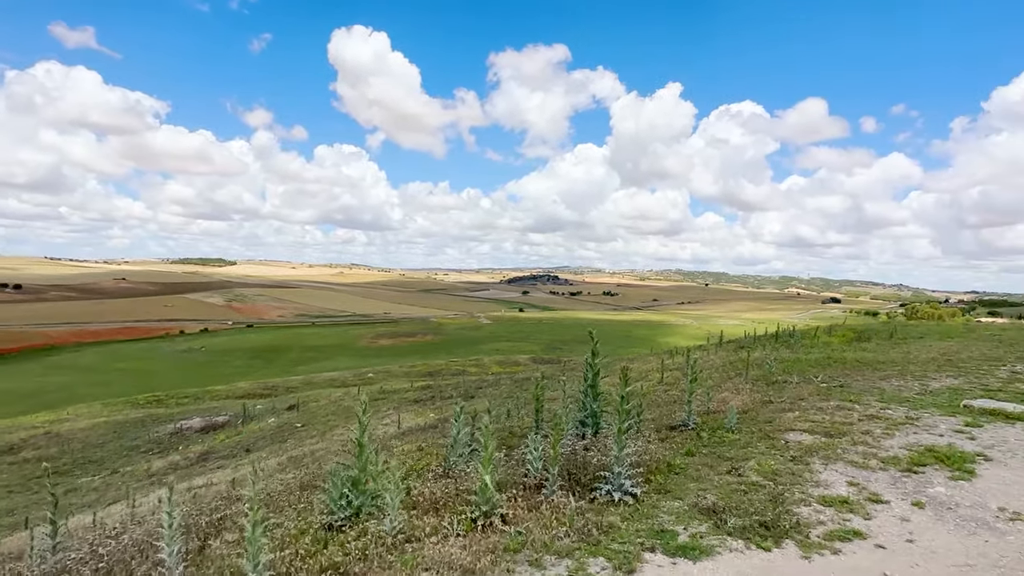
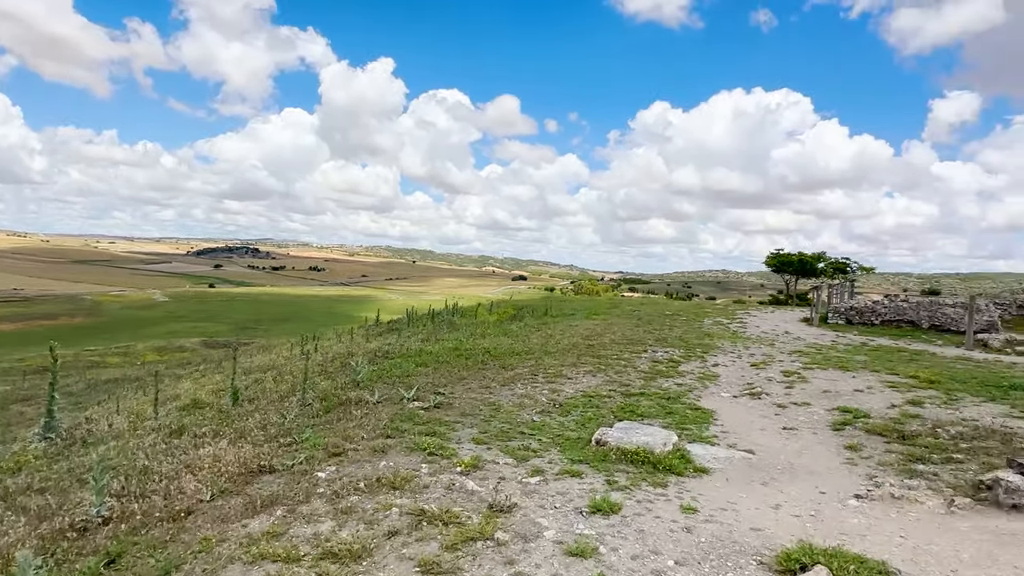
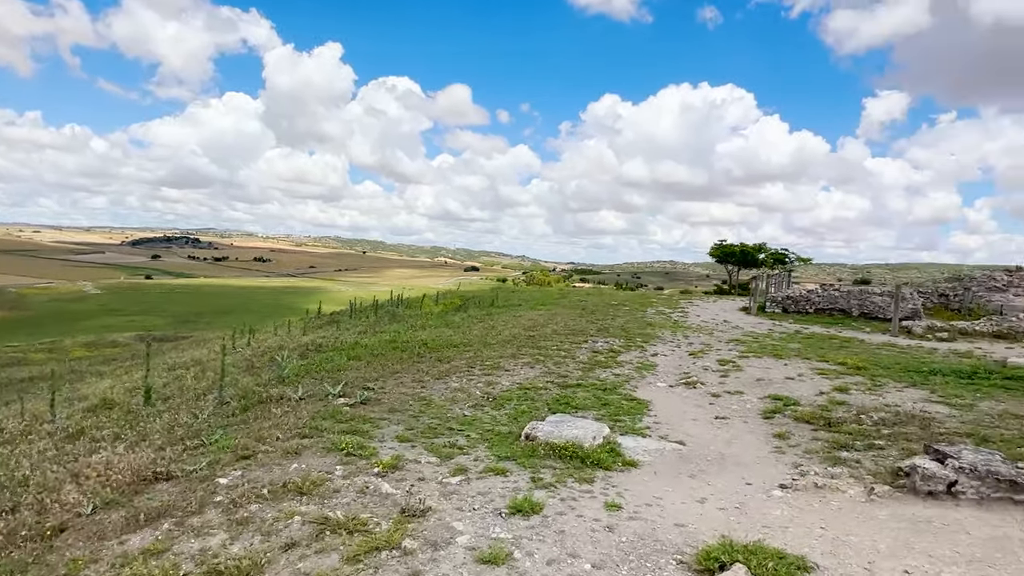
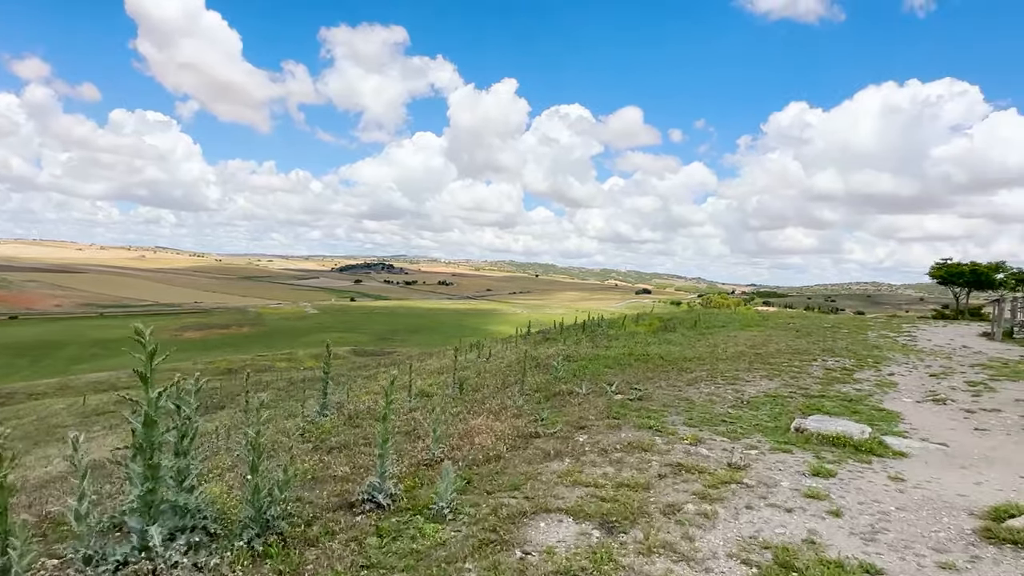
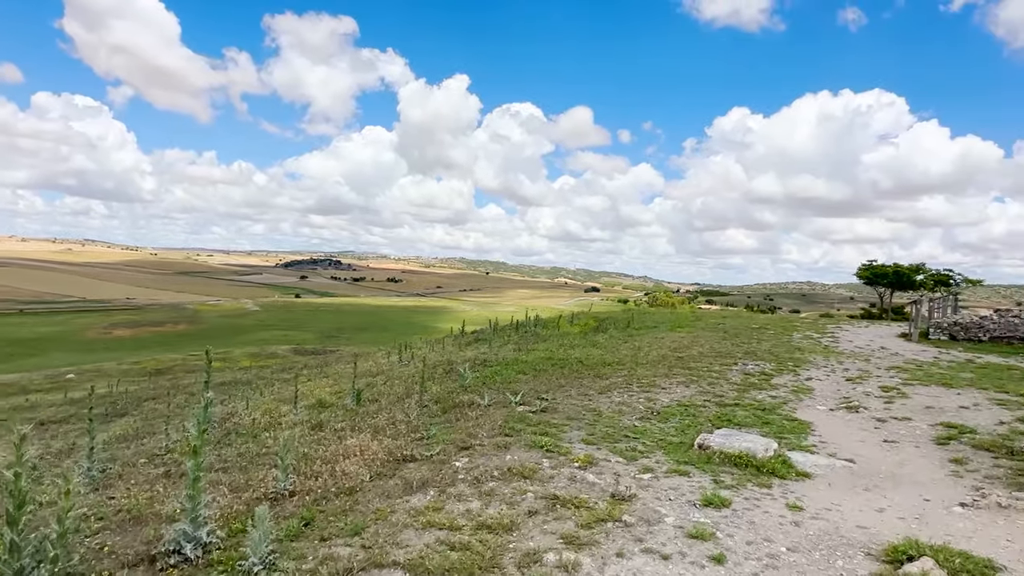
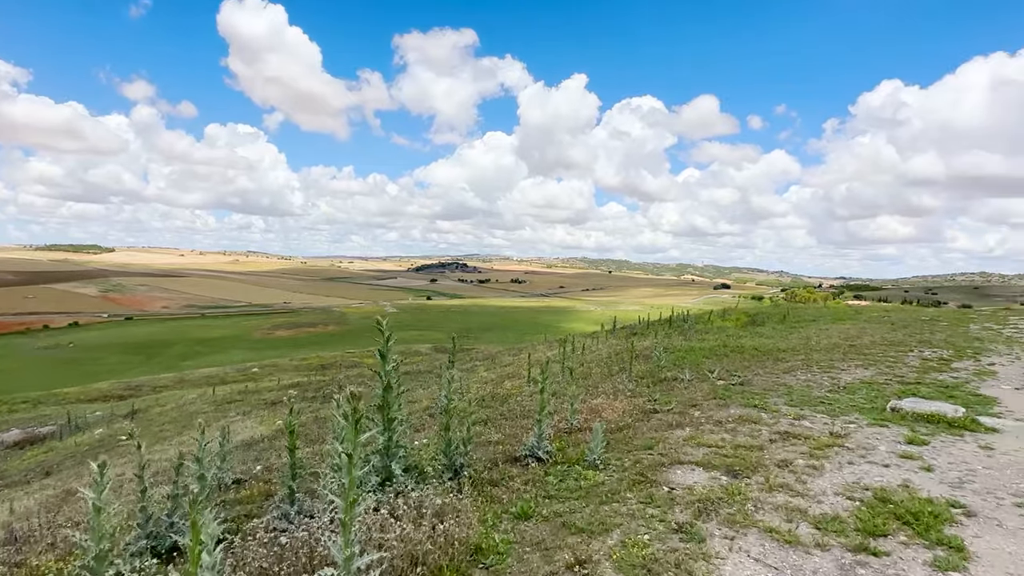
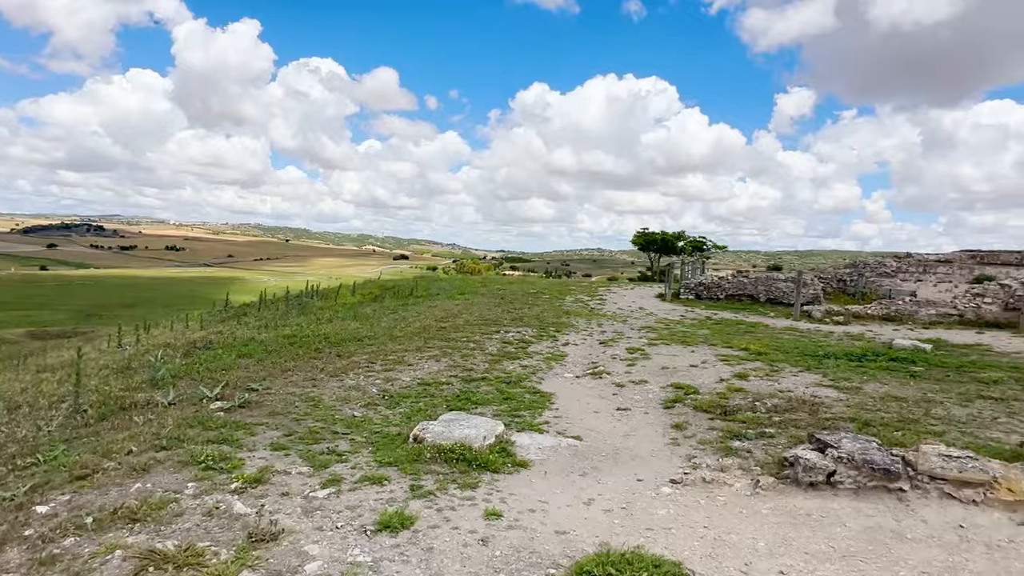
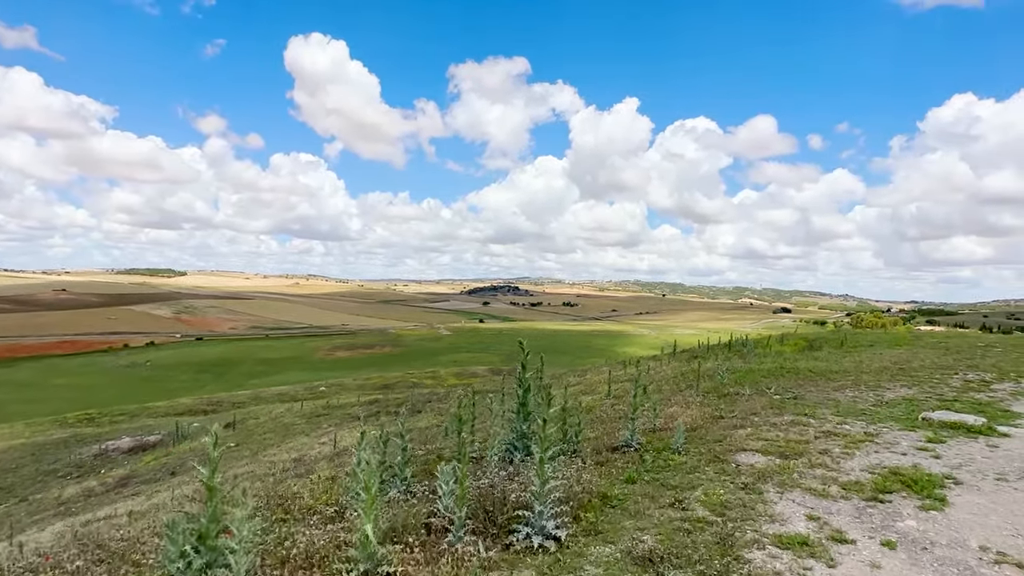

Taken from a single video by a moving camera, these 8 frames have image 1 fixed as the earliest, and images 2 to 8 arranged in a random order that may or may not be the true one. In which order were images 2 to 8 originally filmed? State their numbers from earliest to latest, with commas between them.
8, 6, 4, 5, 2, 3, 7
